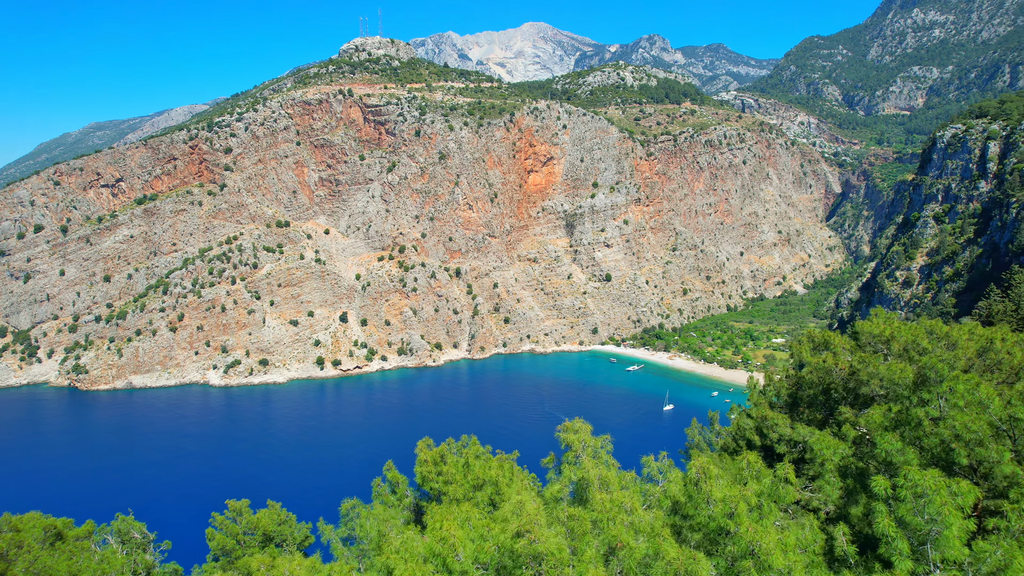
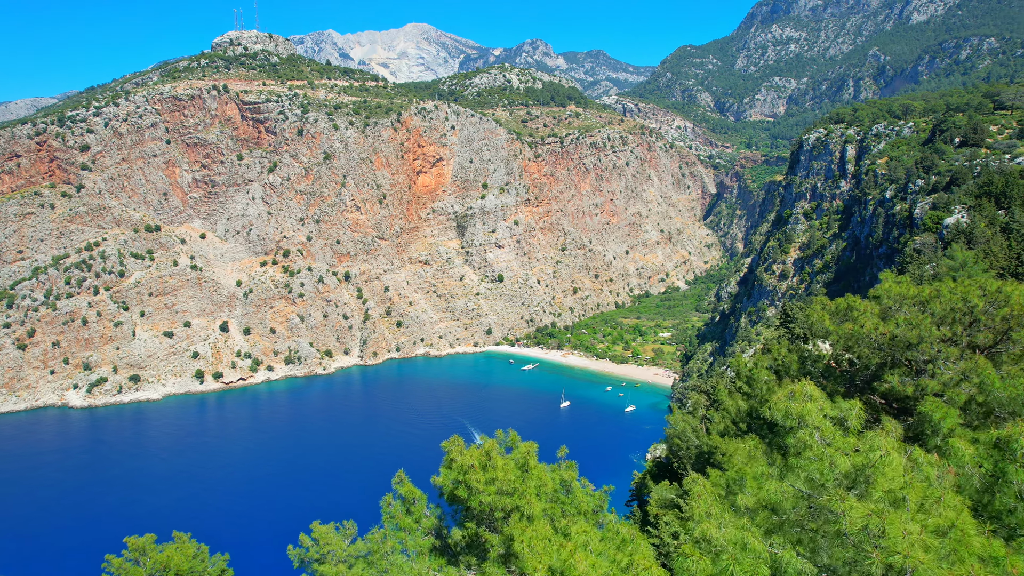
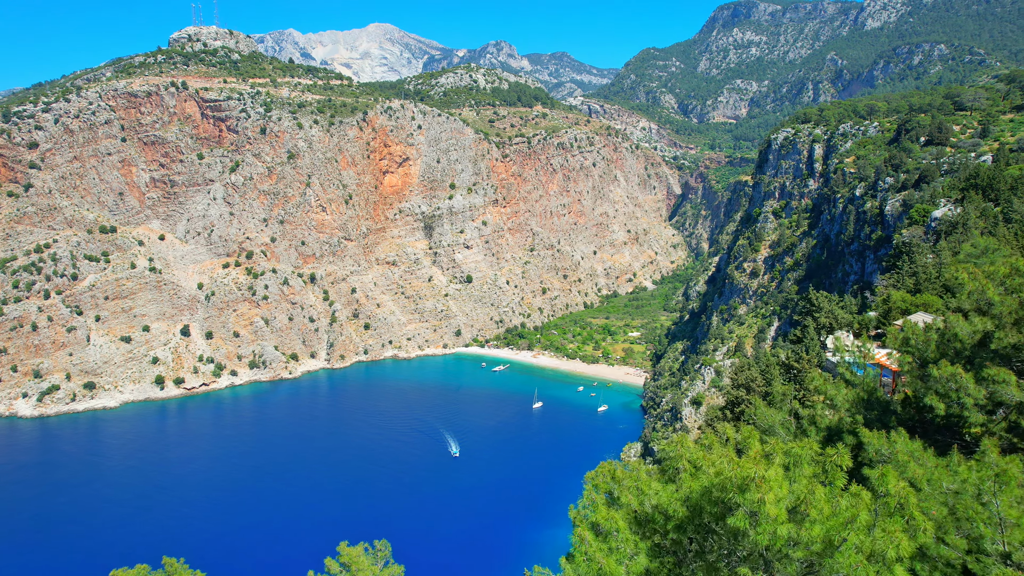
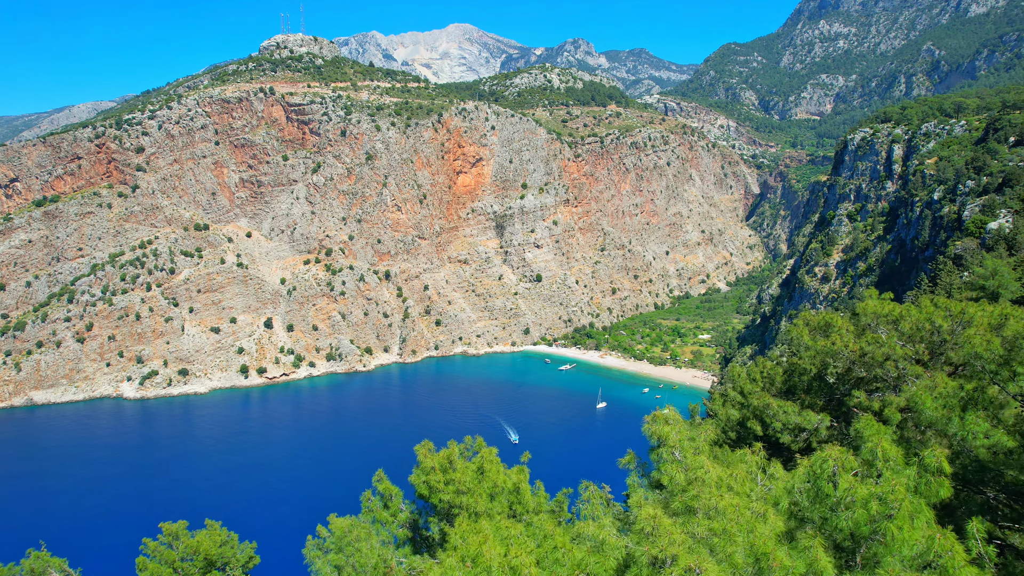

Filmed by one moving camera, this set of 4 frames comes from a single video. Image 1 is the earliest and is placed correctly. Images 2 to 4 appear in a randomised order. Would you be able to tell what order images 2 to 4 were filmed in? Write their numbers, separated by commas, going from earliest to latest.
4, 2, 3
